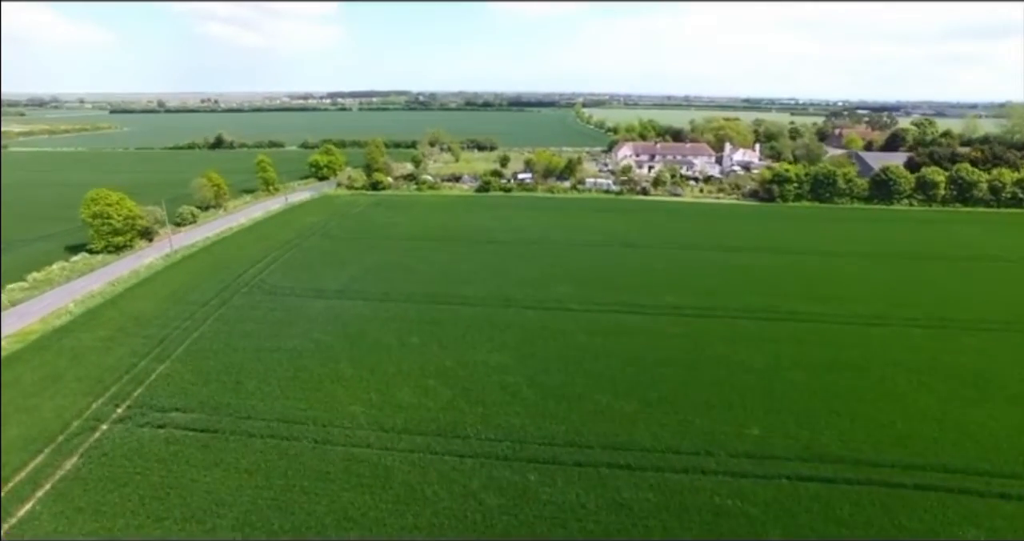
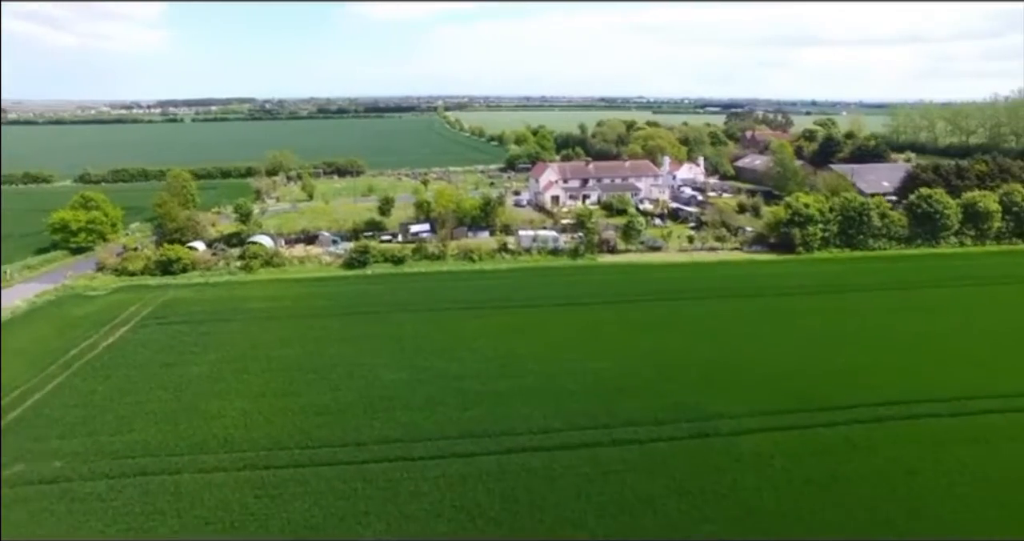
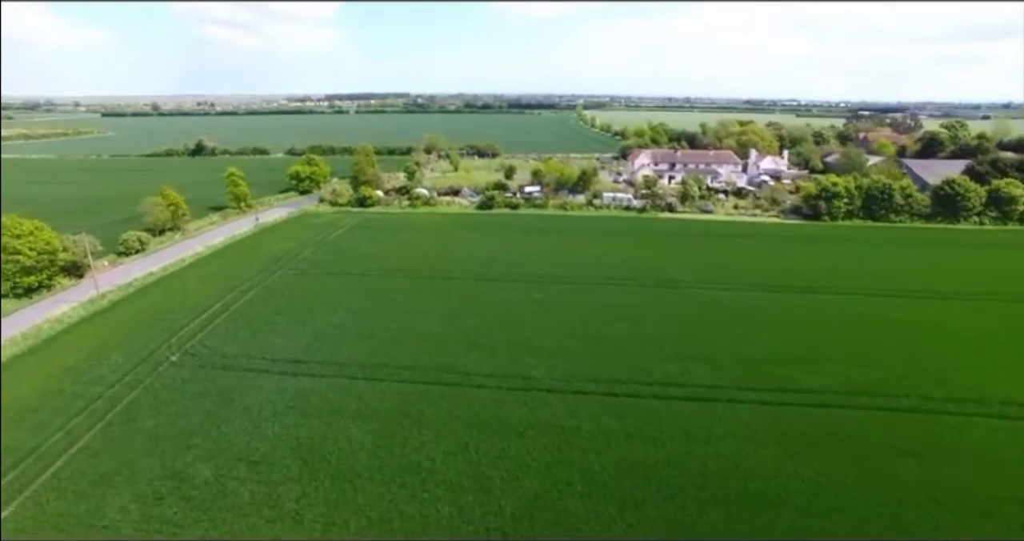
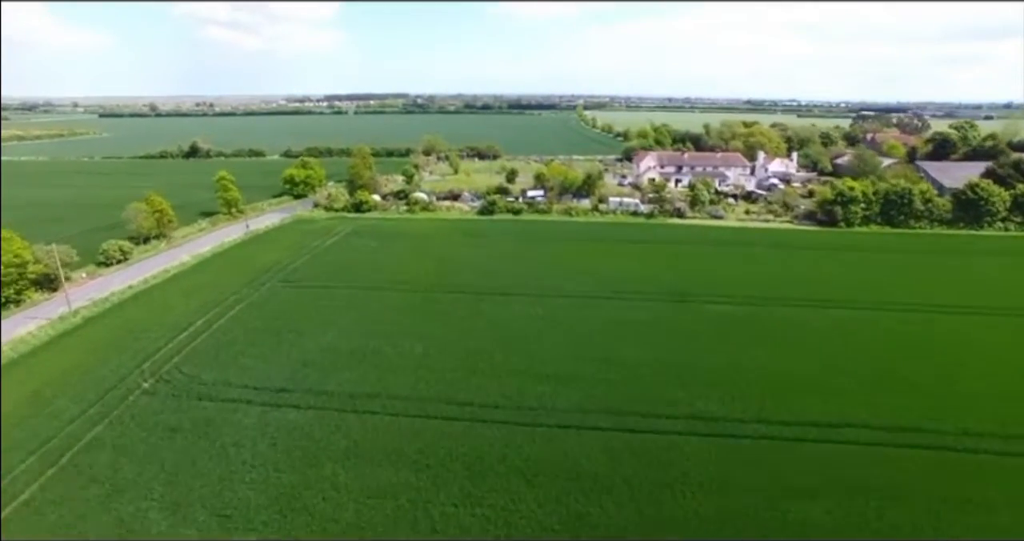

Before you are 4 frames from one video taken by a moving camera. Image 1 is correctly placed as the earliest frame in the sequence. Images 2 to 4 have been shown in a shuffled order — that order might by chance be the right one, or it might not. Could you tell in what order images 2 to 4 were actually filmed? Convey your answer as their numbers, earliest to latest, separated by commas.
3, 4, 2
